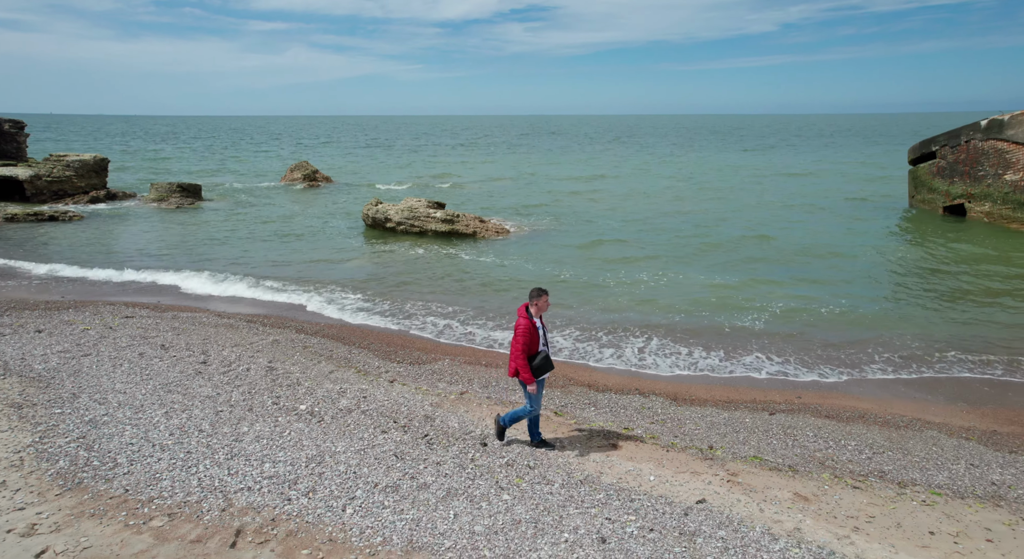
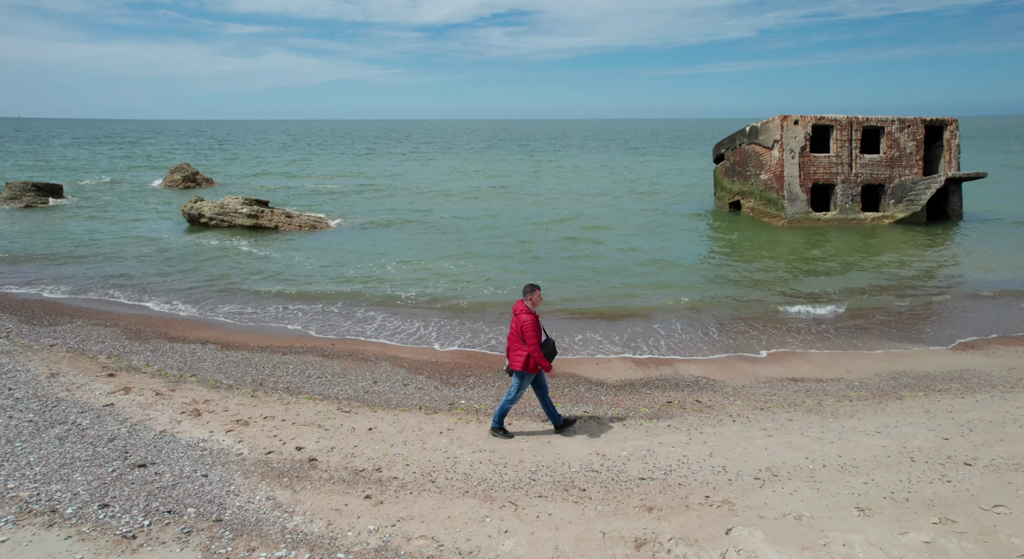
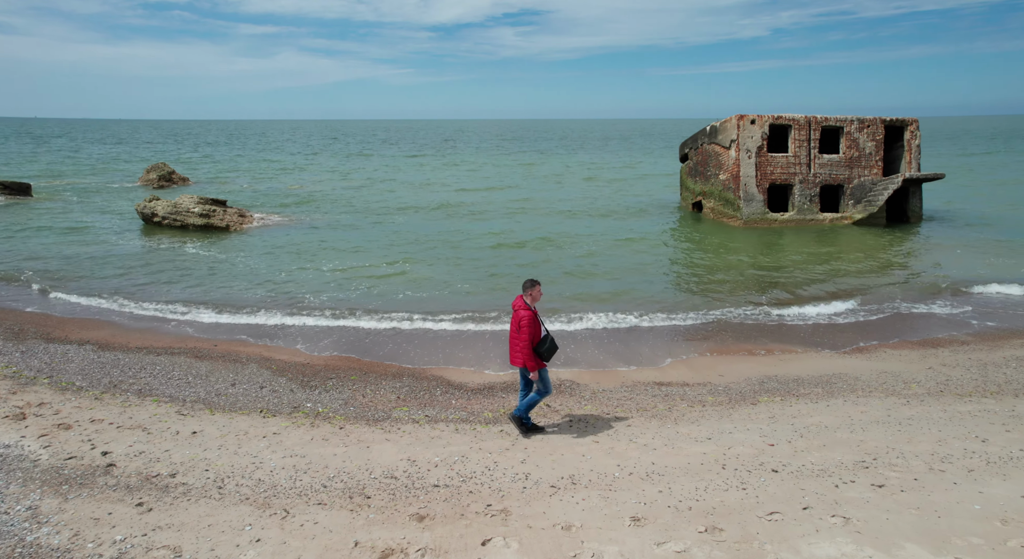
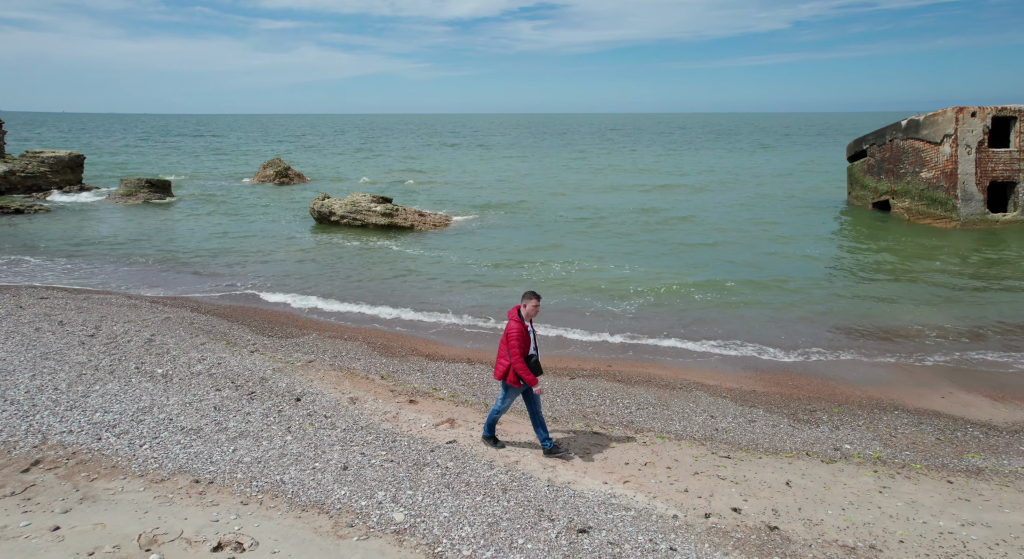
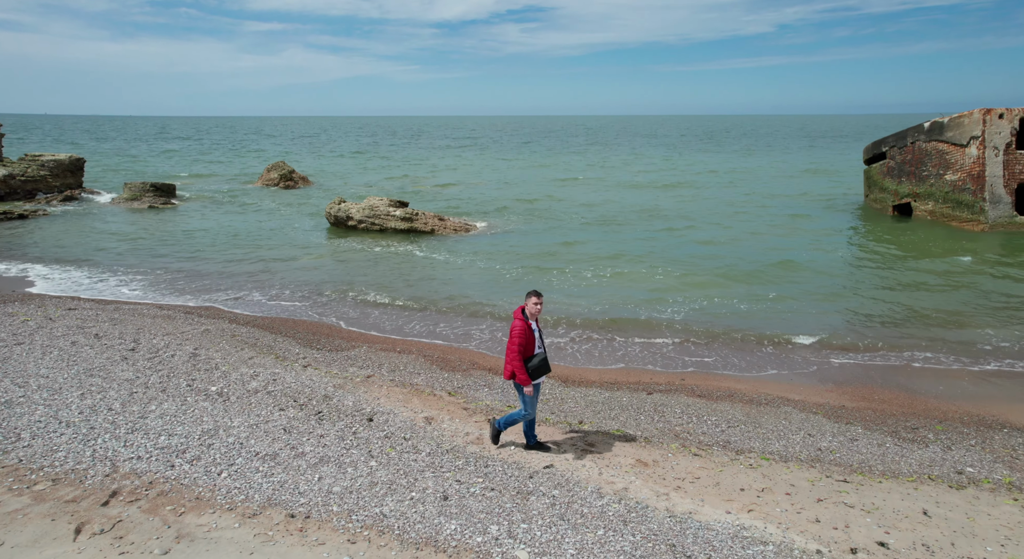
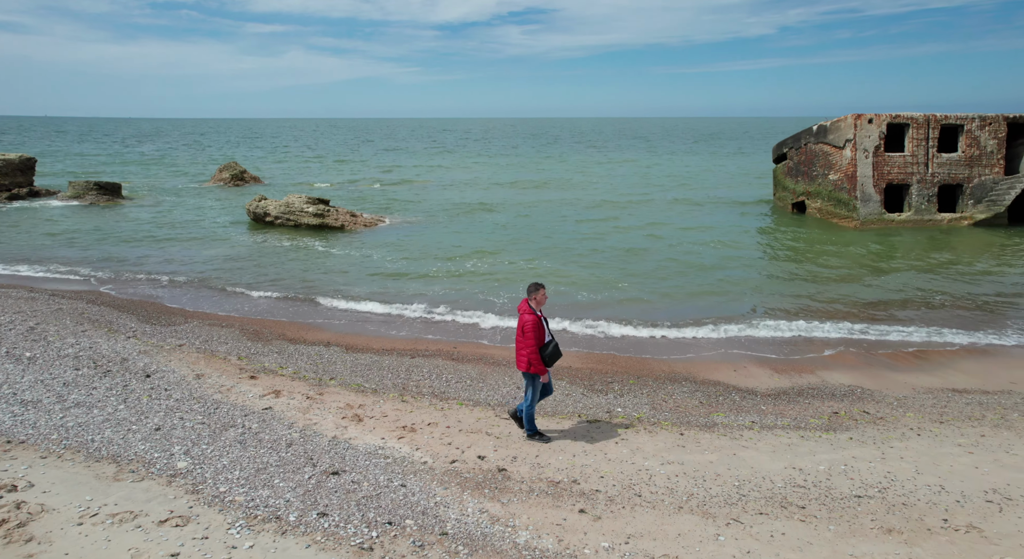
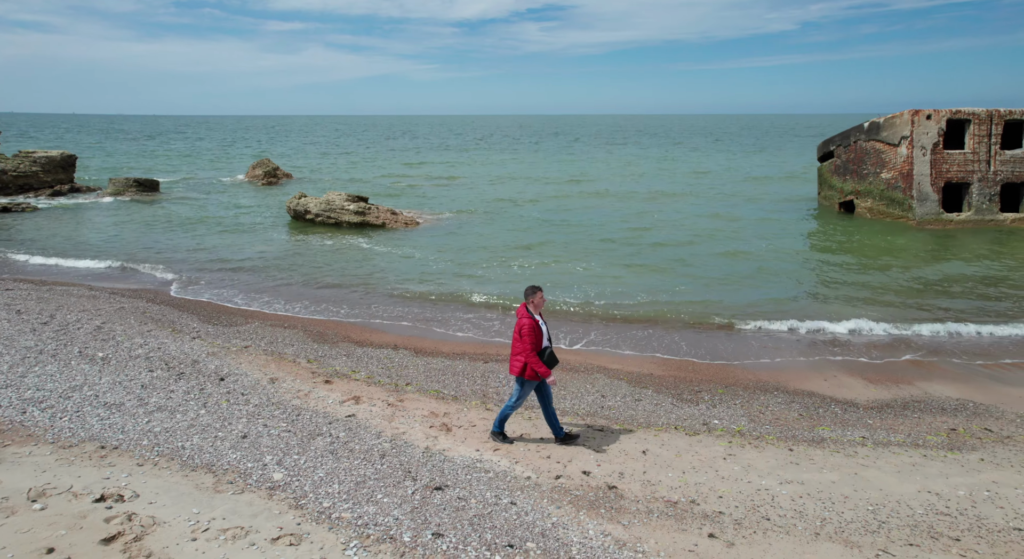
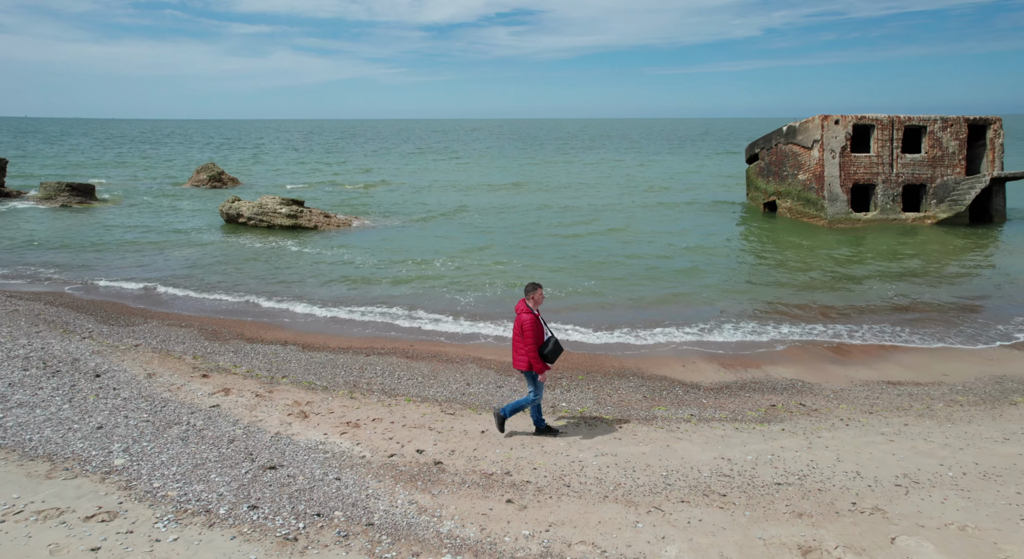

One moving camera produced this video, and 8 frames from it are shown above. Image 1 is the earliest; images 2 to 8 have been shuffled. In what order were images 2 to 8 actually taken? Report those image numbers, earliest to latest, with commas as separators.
5, 4, 7, 6, 8, 2, 3
